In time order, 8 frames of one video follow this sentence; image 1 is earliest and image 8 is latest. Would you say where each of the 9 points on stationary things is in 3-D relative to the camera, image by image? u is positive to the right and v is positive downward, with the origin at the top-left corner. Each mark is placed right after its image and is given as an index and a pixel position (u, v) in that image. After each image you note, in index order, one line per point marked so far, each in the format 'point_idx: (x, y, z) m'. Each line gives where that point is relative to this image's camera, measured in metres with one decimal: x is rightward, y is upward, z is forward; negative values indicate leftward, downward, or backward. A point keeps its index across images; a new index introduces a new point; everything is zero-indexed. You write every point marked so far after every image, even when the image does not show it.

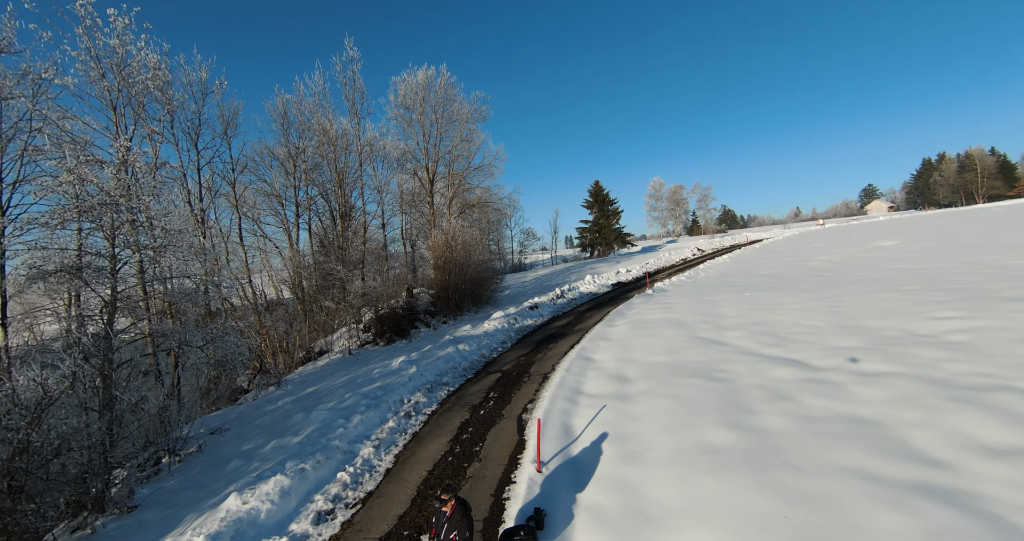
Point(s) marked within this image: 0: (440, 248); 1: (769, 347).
0: (-2.7, +0.8, +16.5) m
1: (+4.5, -1.4, +7.7) m
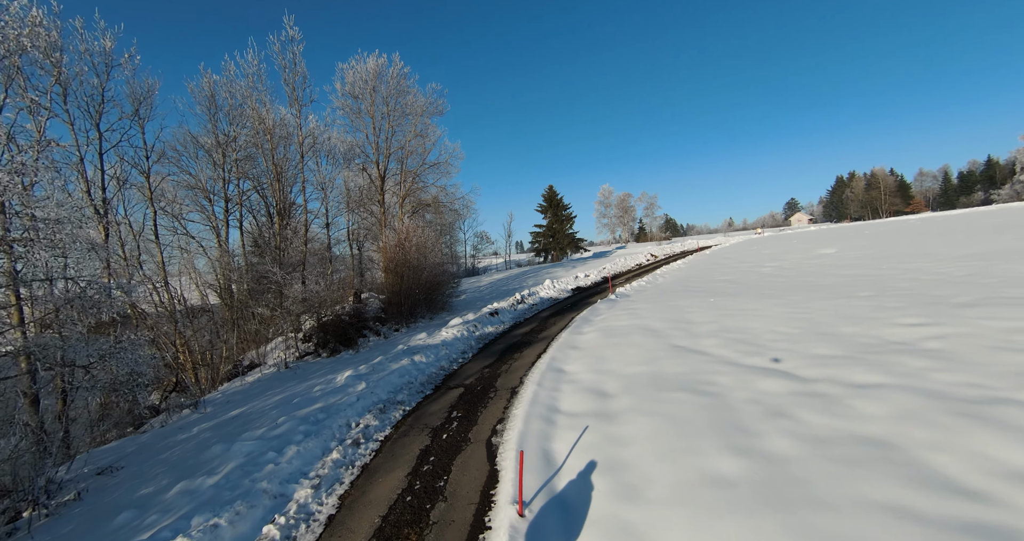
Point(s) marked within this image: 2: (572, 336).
0: (-4.2, +0.7, +15.2) m
1: (+4.0, -1.4, +7.3) m
2: (+1.5, -1.6, +10.6) m
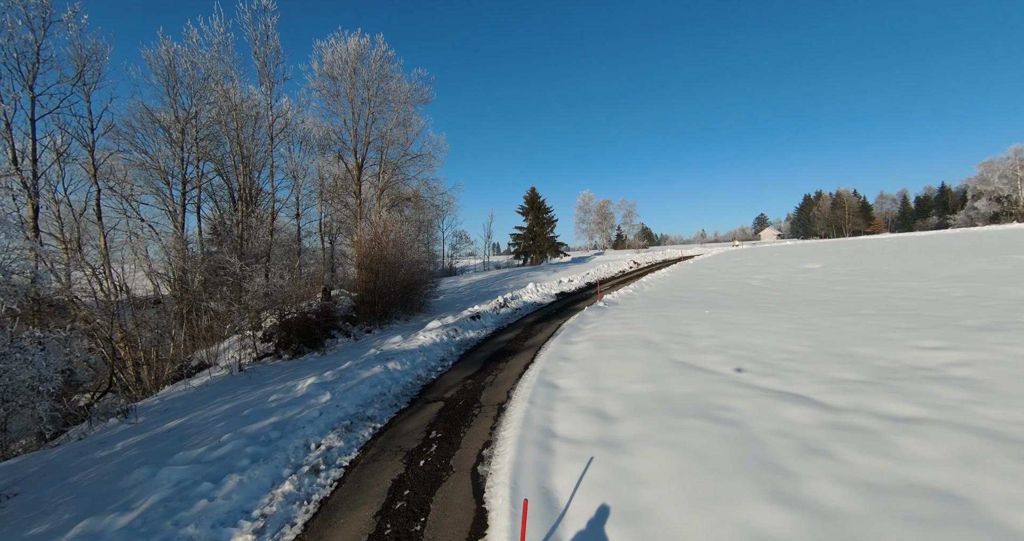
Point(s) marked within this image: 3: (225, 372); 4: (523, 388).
0: (-4.7, +0.8, +14.1) m
1: (+3.8, -1.6, +6.6) m
2: (+1.1, -1.7, +9.8) m
3: (-6.5, -2.3, +9.9) m
4: (+0.2, -2.1, +7.6) m
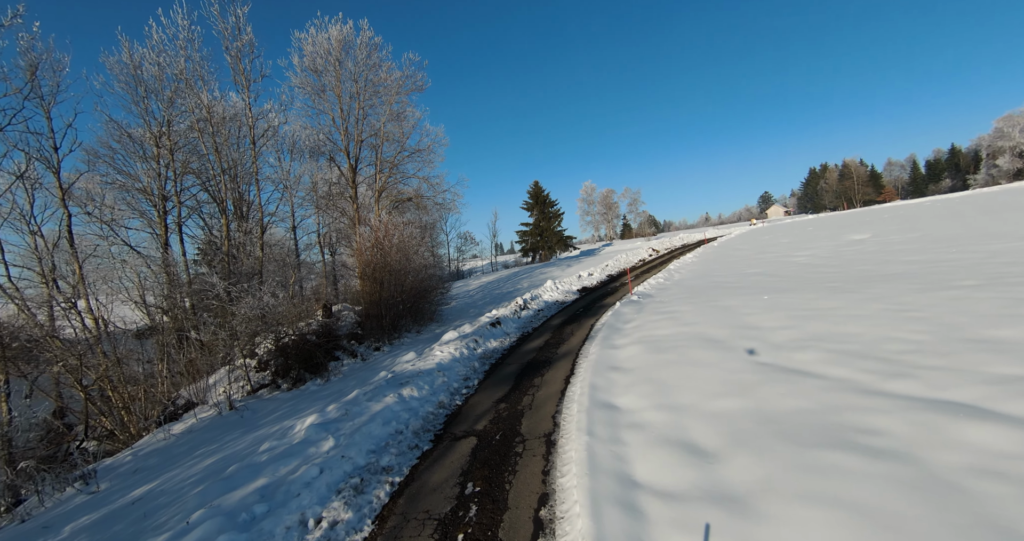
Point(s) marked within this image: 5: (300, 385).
0: (-4.2, +0.6, +12.6) m
1: (+4.4, -1.3, +5.1) m
2: (+1.8, -1.6, +8.3) m
3: (-5.8, -2.7, +8.5) m
4: (+0.8, -2.0, +6.1) m
5: (-5.0, -2.7, +10.3) m
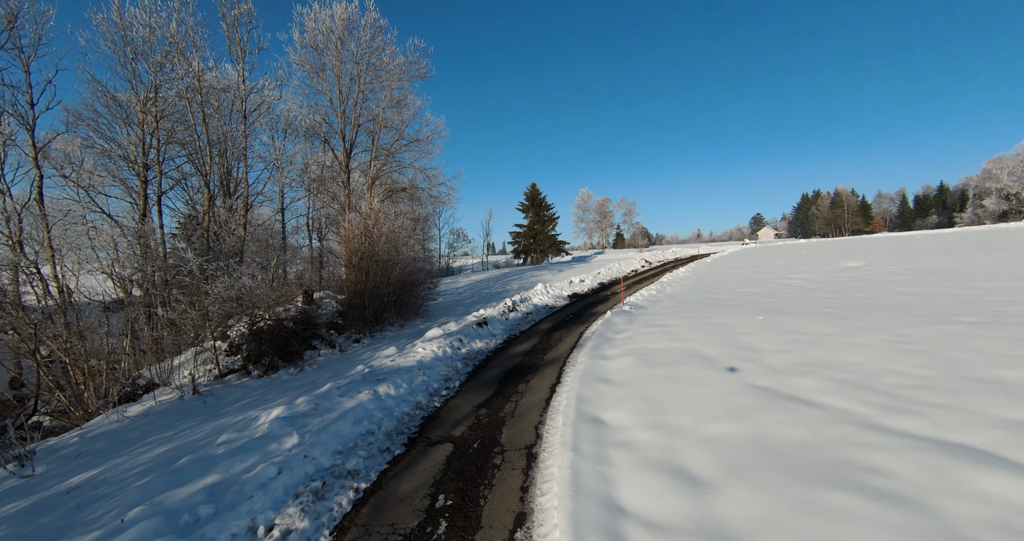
0: (-4.4, +0.9, +12.2) m
1: (+4.2, -1.6, +4.8) m
2: (+1.5, -1.7, +8.0) m
3: (-6.1, -2.2, +8.0) m
4: (+0.6, -2.0, +5.8) m
5: (-5.4, -2.3, +9.8) m
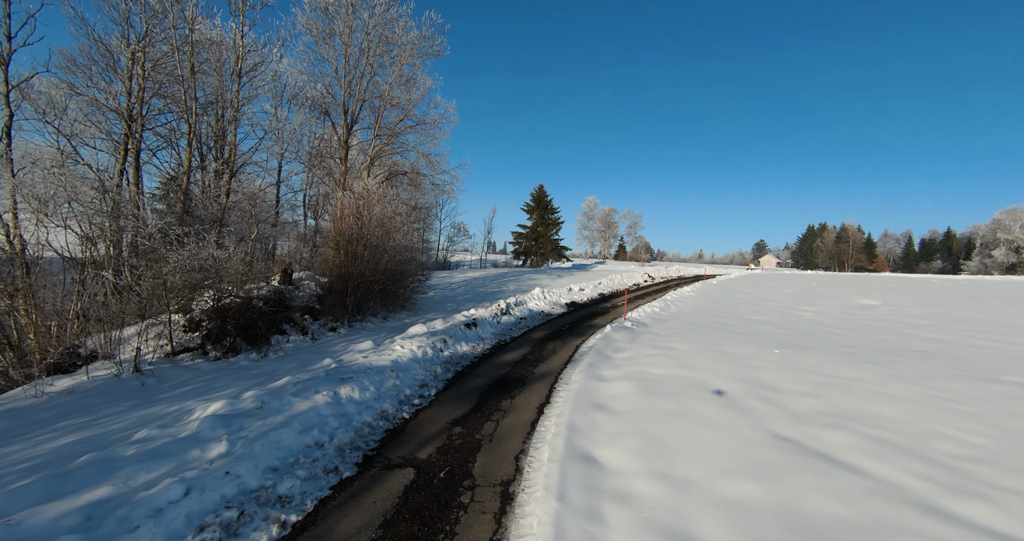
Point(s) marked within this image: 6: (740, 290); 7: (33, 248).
0: (-4.3, +1.3, +11.2) m
1: (+4.0, -2.0, +3.9) m
2: (+1.2, -1.8, +7.1) m
3: (-6.4, -1.6, +7.0) m
4: (+0.3, -2.1, +4.9) m
5: (-5.7, -1.7, +8.9) m
6: (+10.2, -0.9, +19.6) m
7: (-9.1, +0.4, +8.2) m
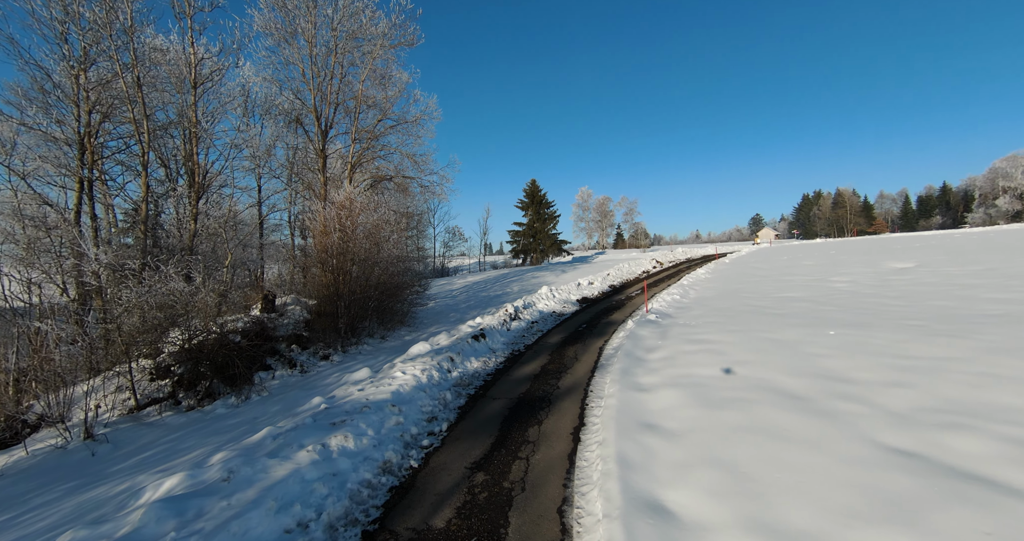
0: (-4.3, +0.9, +10.1) m
1: (+4.3, -1.6, +2.8) m
2: (+1.6, -1.7, +5.9) m
3: (-6.0, -2.3, +5.9) m
4: (+0.7, -2.1, +3.7) m
5: (-5.3, -2.3, +7.7) m
6: (+10.3, +0.2, +18.5) m
7: (-8.9, -0.5, +7.1) m
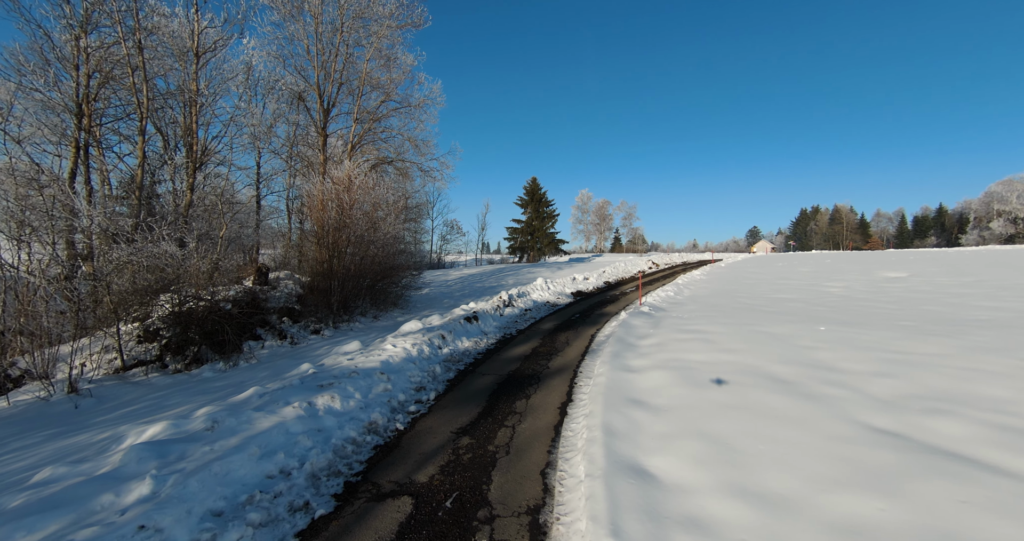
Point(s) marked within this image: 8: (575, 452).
0: (-4.3, +1.4, +10.1) m
1: (+4.2, -1.5, +2.8) m
2: (+1.4, -1.4, +6.0) m
3: (-6.2, -1.6, +5.8) m
4: (+0.5, -1.7, +3.7) m
5: (-5.5, -1.7, +7.7) m
6: (+10.1, 0.0, +18.6) m
7: (-9.0, +0.3, +7.0) m
8: (+0.6, -1.7, +4.1) m
